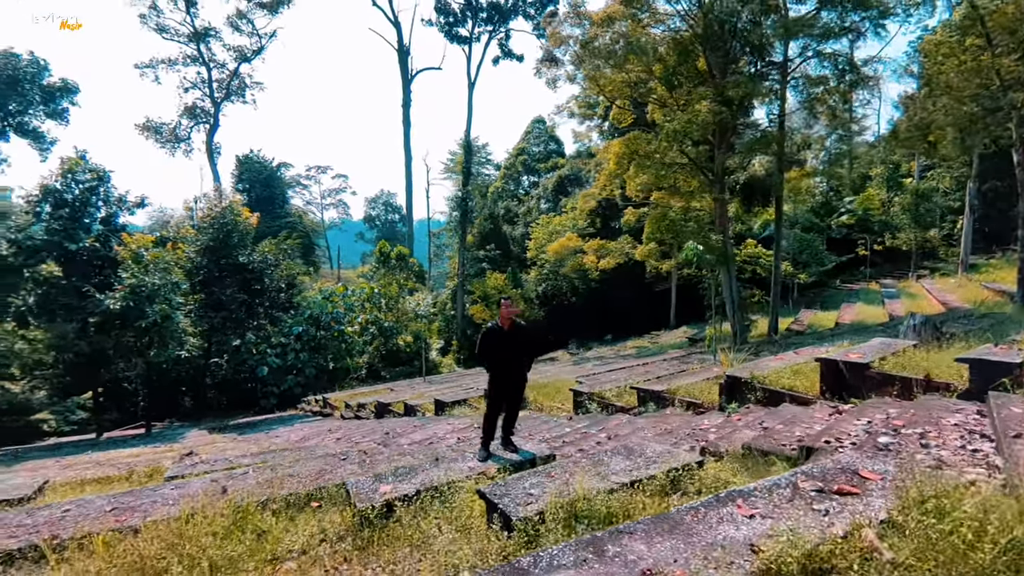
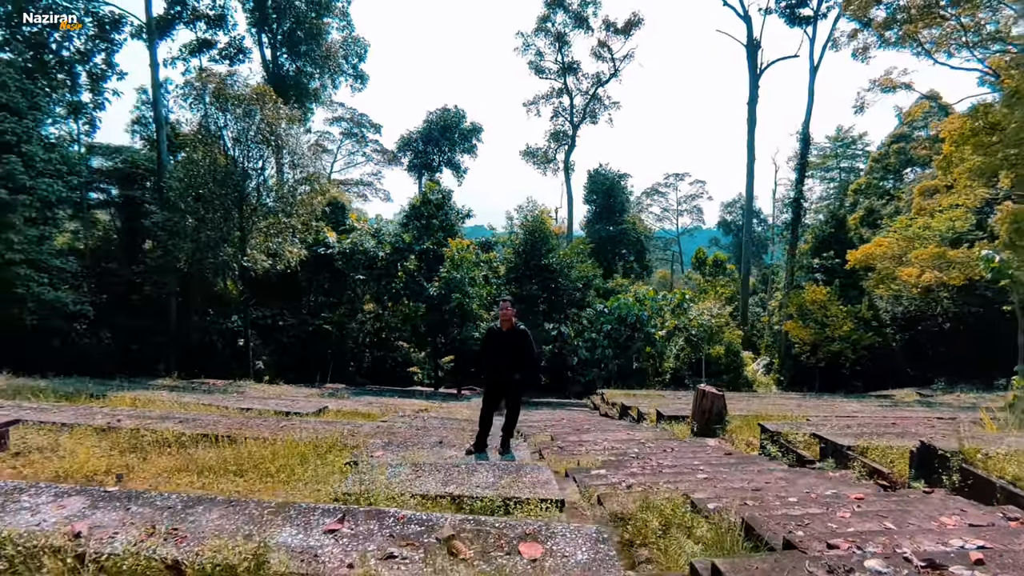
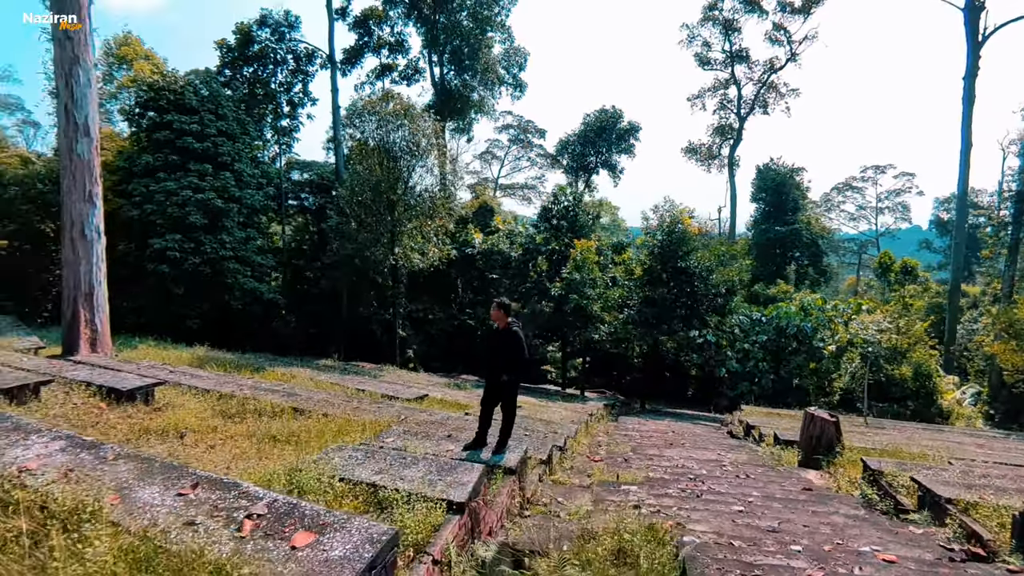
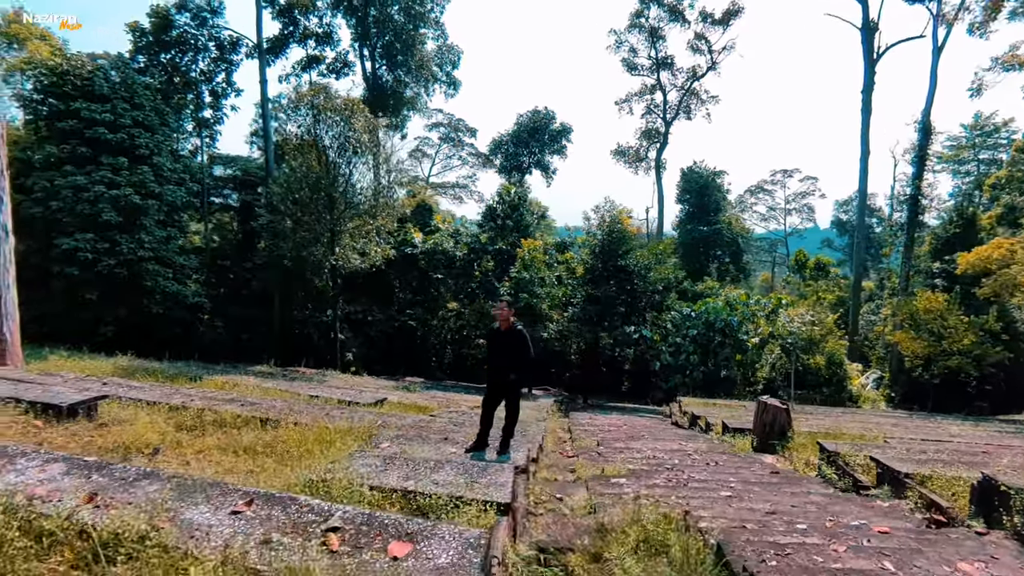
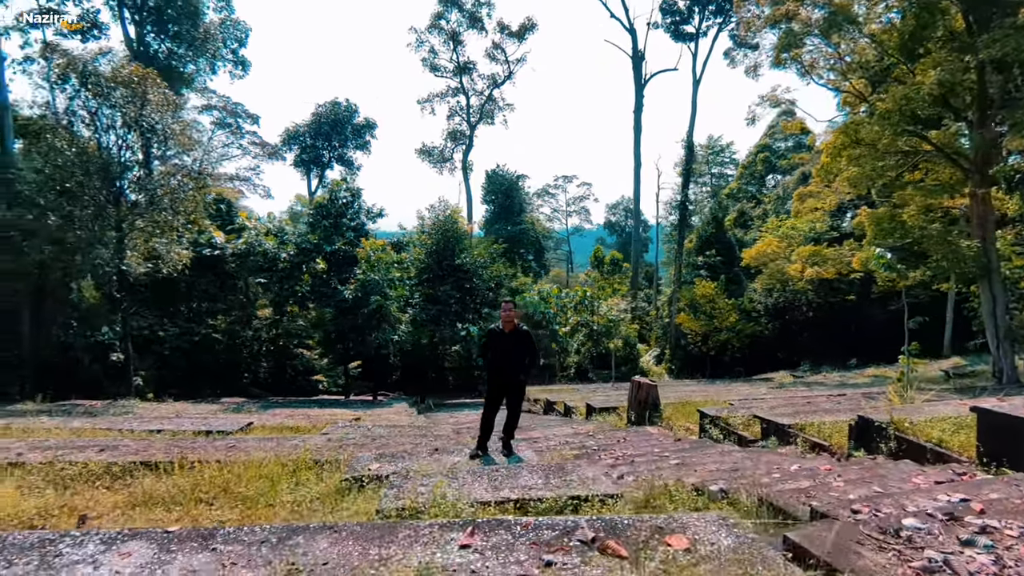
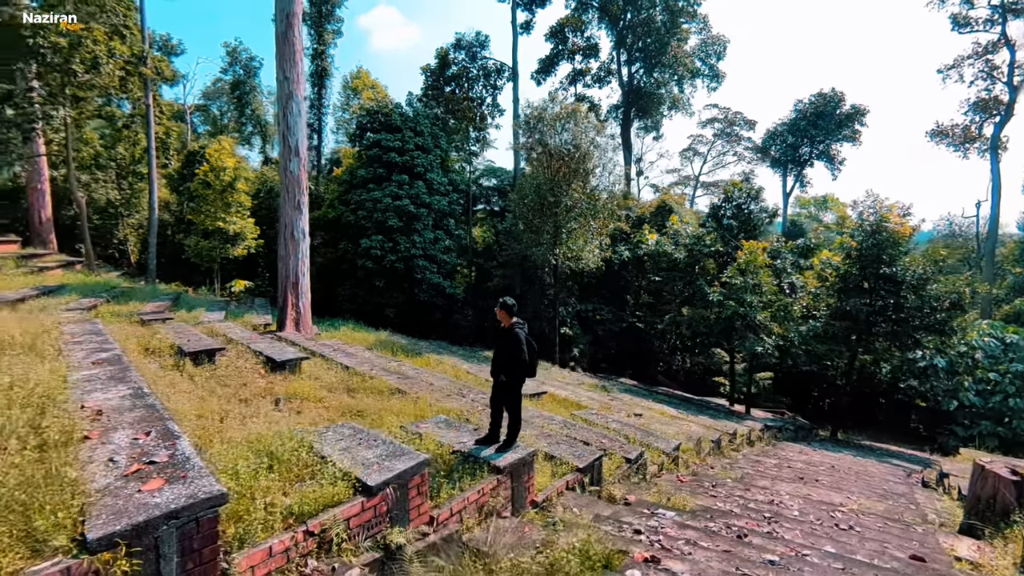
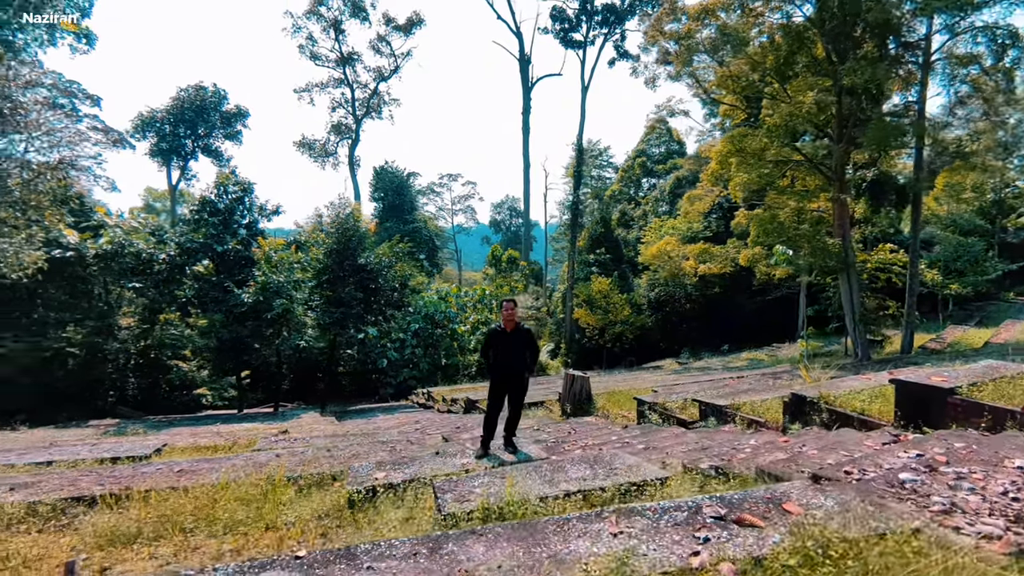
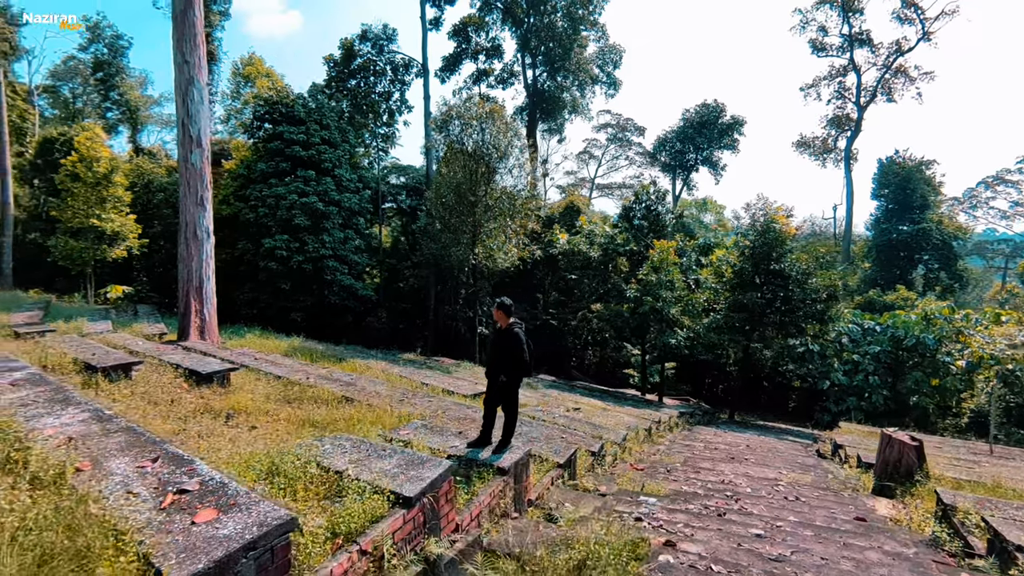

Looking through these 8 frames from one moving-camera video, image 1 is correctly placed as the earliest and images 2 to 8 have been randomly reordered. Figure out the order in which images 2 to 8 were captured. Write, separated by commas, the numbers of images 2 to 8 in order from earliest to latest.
7, 5, 2, 4, 3, 8, 6
